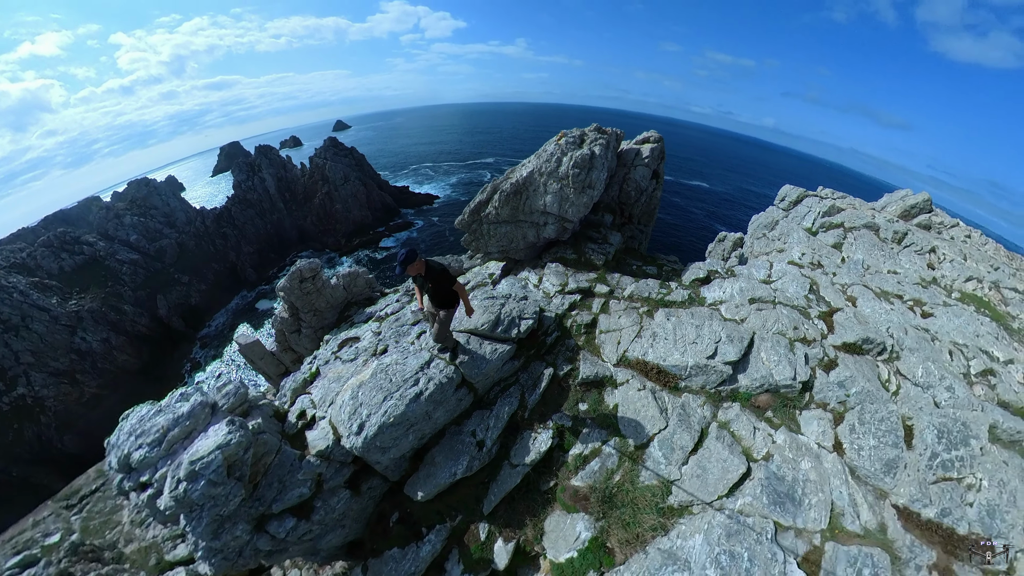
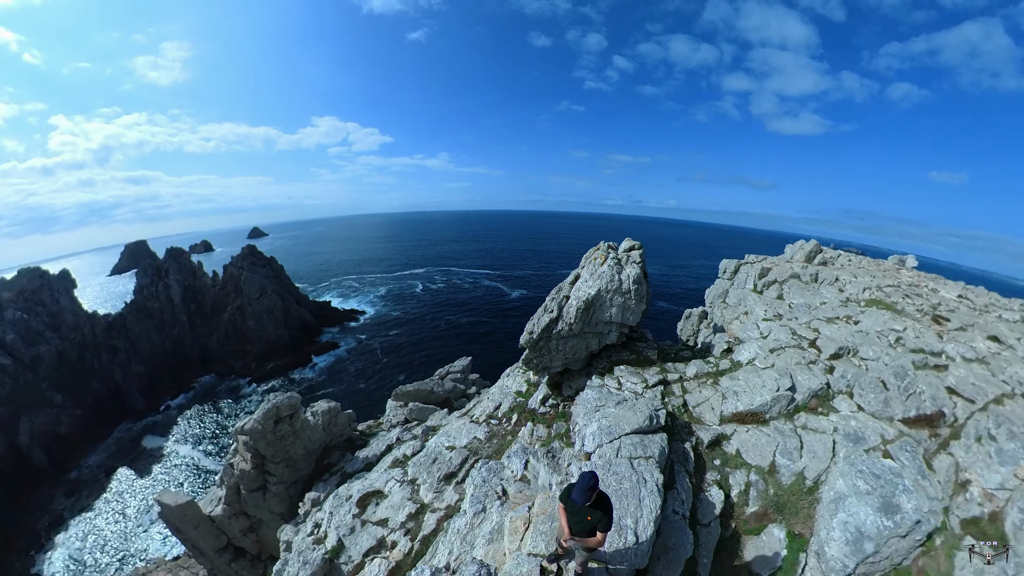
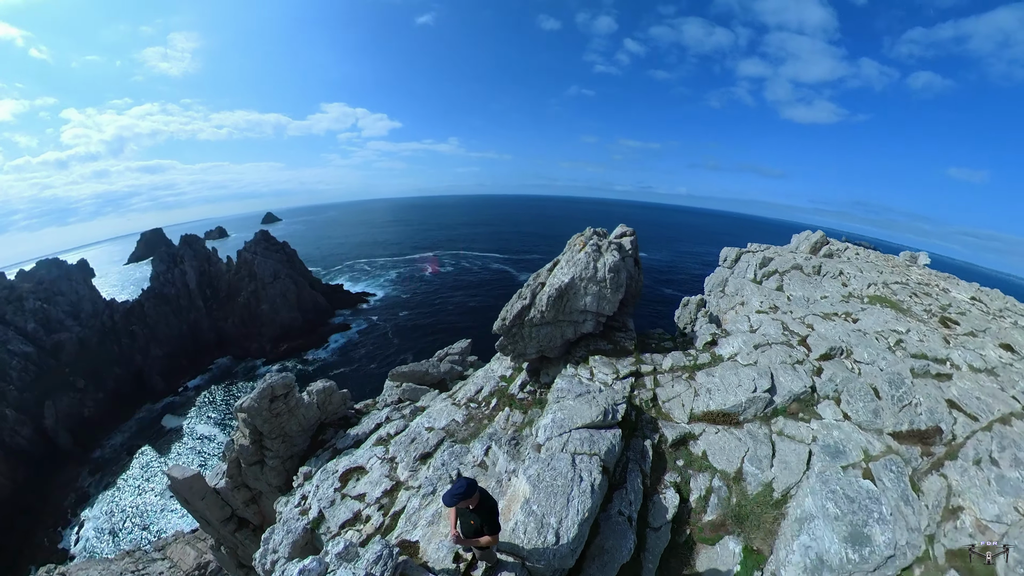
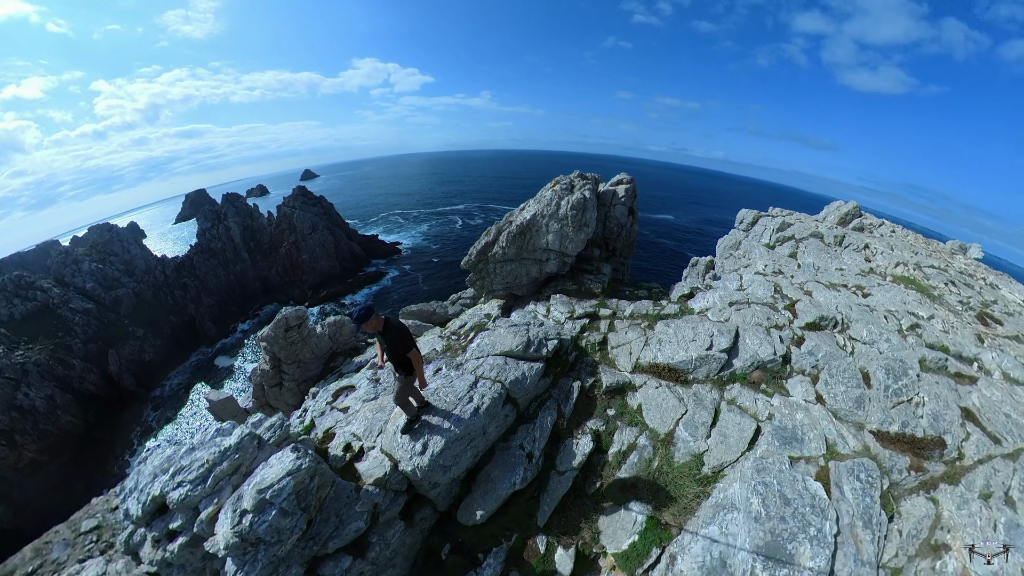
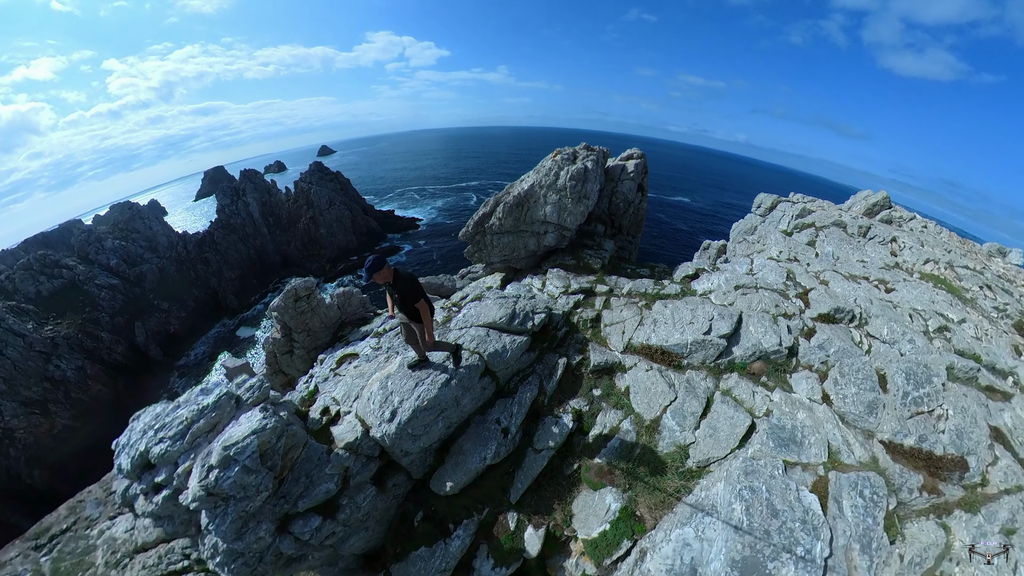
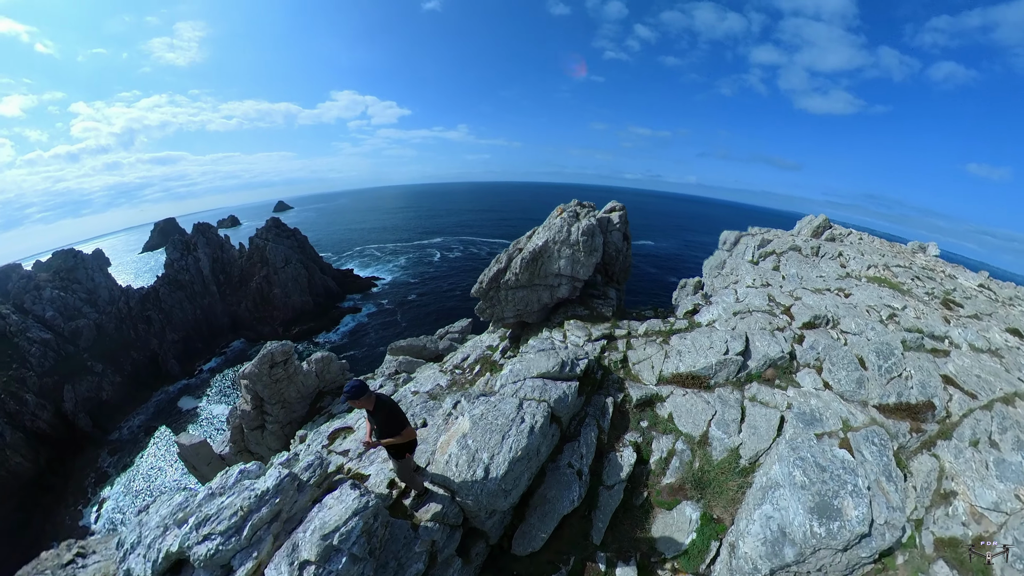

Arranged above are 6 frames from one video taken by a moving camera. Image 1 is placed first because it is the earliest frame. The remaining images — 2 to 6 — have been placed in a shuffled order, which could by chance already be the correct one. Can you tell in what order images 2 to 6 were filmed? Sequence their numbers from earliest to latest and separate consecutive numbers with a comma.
5, 4, 6, 3, 2
